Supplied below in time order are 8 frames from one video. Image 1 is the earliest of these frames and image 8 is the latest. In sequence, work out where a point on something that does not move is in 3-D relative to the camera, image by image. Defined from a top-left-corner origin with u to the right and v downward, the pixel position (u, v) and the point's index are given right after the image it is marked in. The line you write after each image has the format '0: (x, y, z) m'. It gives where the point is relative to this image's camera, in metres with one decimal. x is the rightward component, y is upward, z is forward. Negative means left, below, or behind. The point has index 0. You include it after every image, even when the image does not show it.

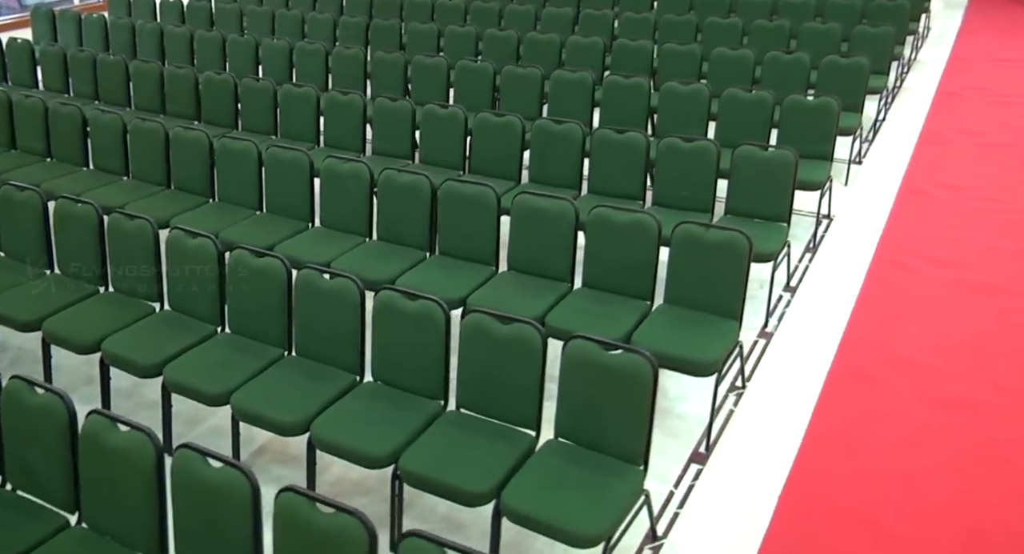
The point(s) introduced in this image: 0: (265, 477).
0: (-1.0, -0.8, +3.4) m
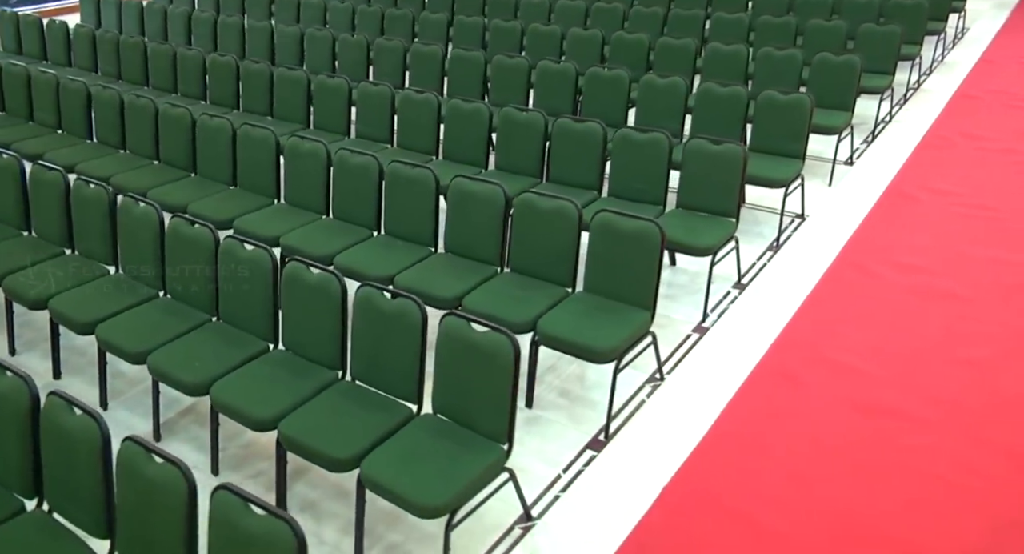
0: (-1.4, -0.7, +3.6) m
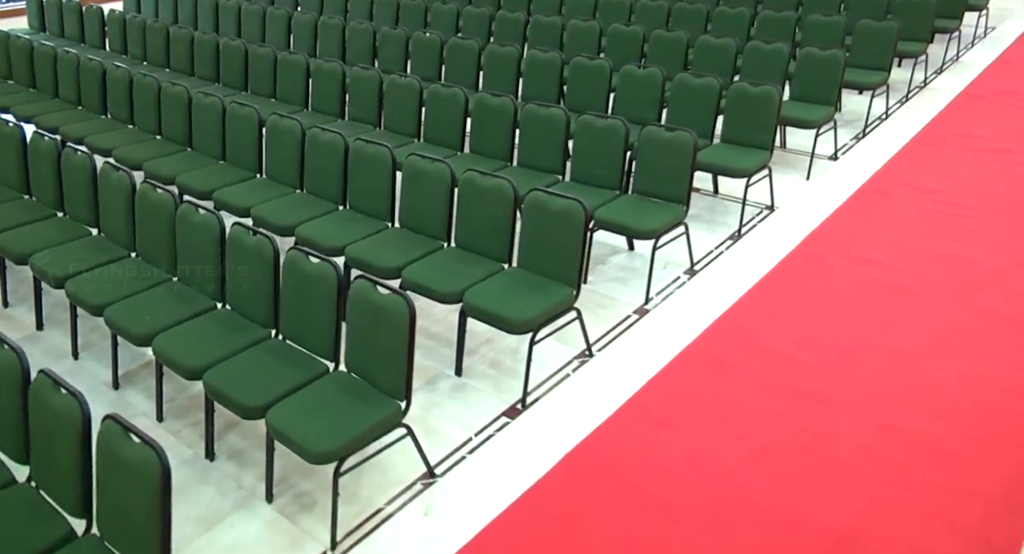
0: (-1.7, -0.5, +3.9) m
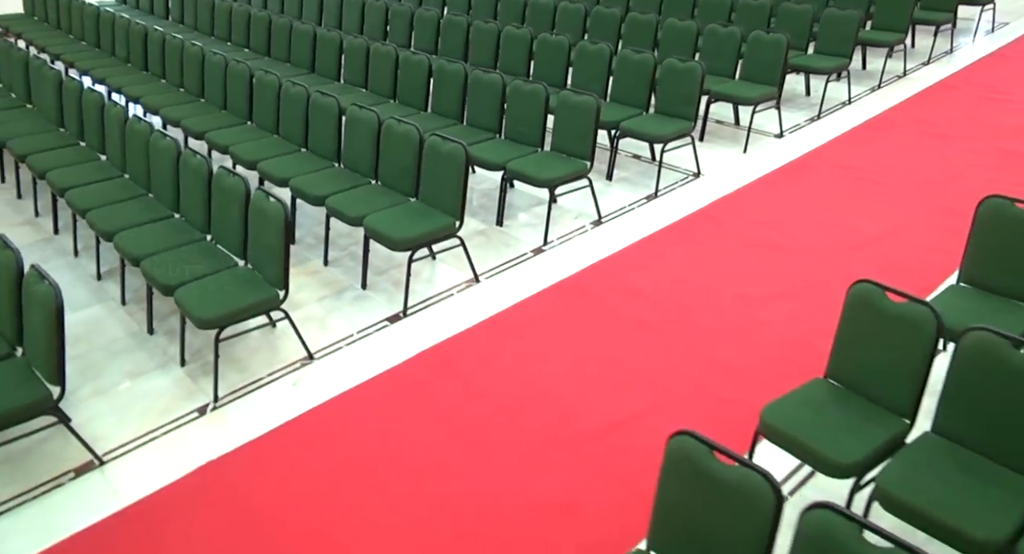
0: (-2.2, 0.0, +4.8) m
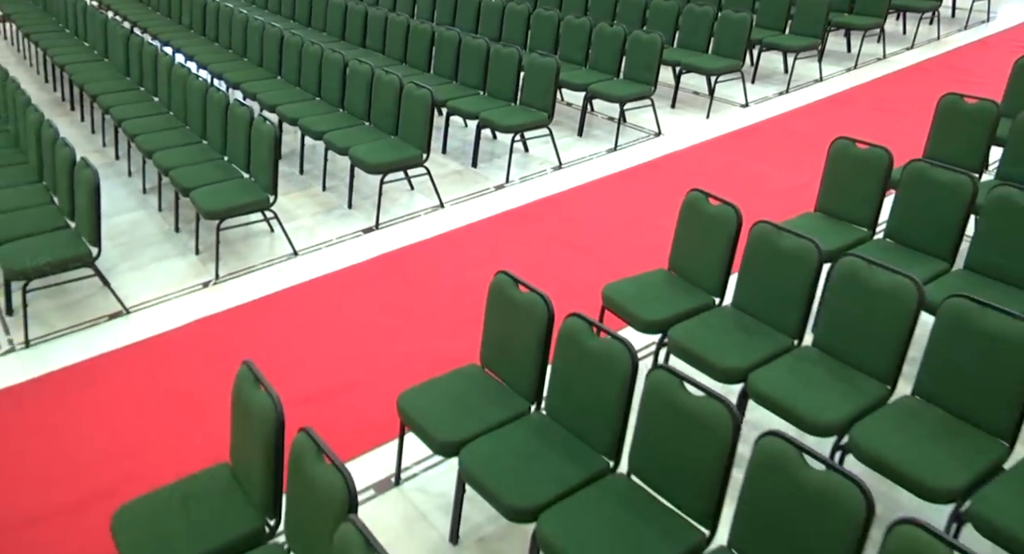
0: (-2.5, +0.6, +5.9) m
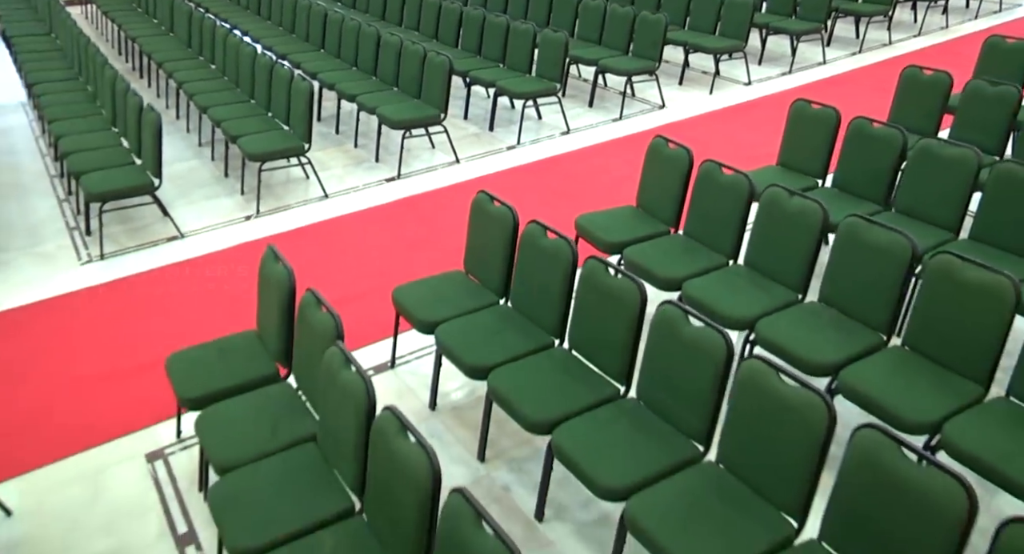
0: (-2.4, +1.0, +6.7) m
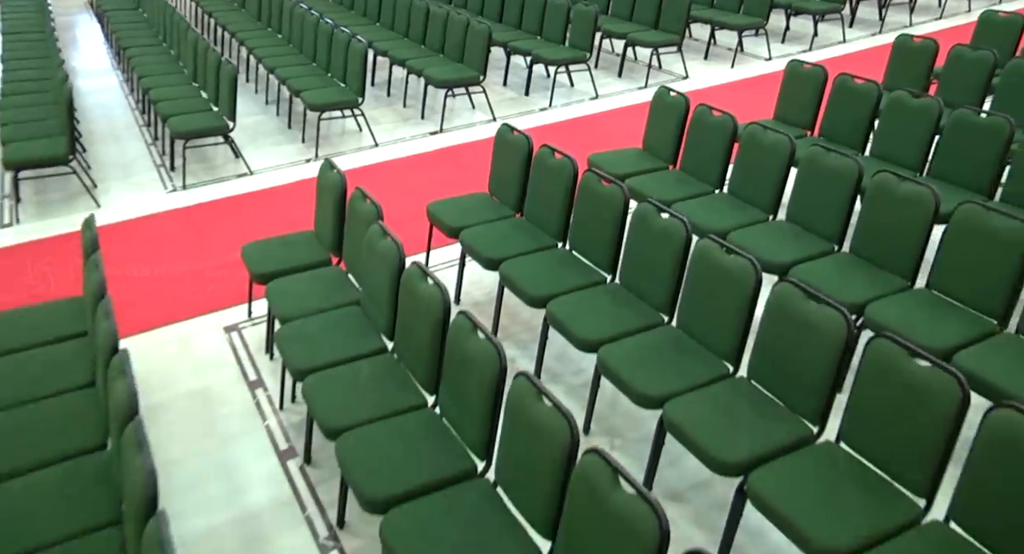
0: (-2.1, +1.5, +7.6) m
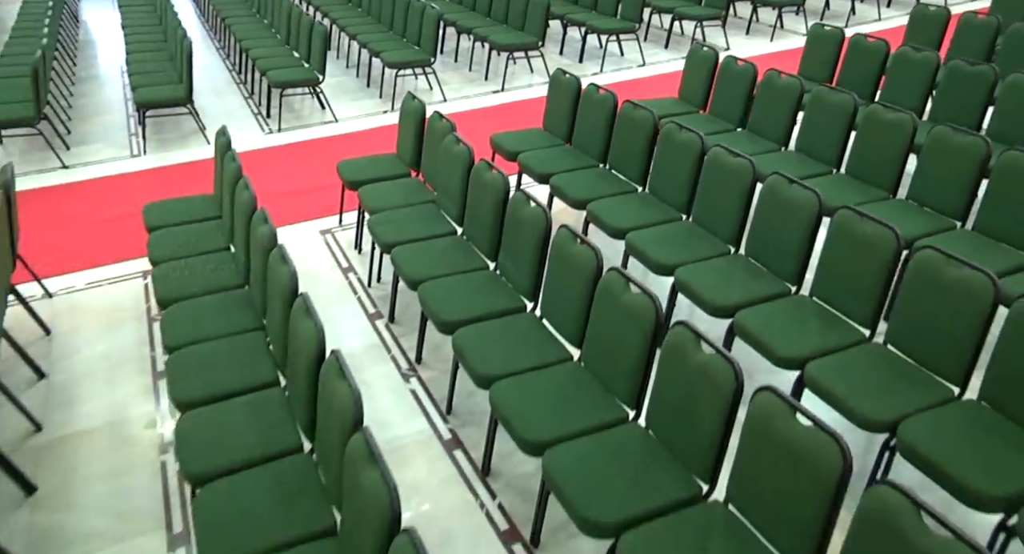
0: (-1.6, +2.1, +8.5) m
